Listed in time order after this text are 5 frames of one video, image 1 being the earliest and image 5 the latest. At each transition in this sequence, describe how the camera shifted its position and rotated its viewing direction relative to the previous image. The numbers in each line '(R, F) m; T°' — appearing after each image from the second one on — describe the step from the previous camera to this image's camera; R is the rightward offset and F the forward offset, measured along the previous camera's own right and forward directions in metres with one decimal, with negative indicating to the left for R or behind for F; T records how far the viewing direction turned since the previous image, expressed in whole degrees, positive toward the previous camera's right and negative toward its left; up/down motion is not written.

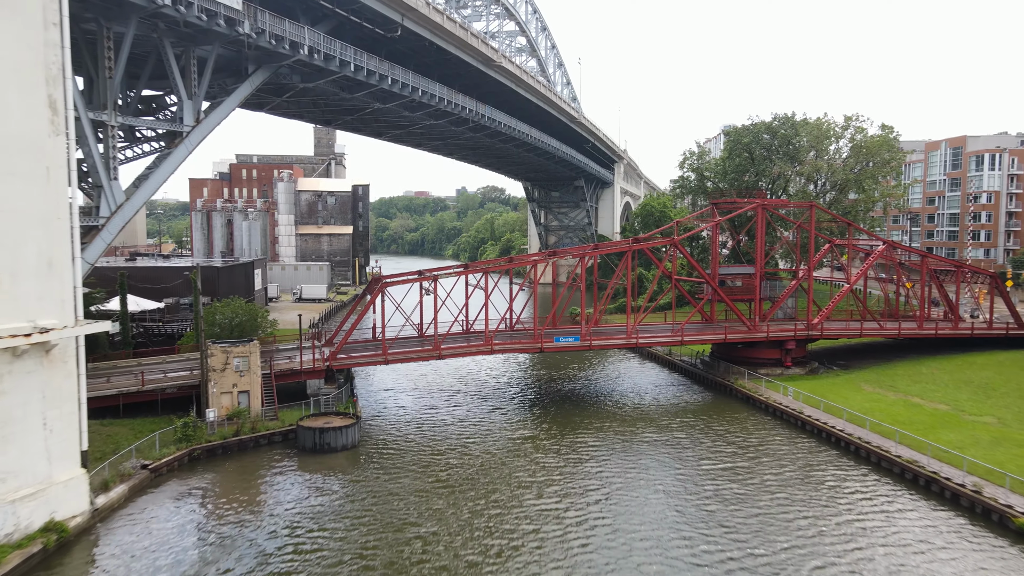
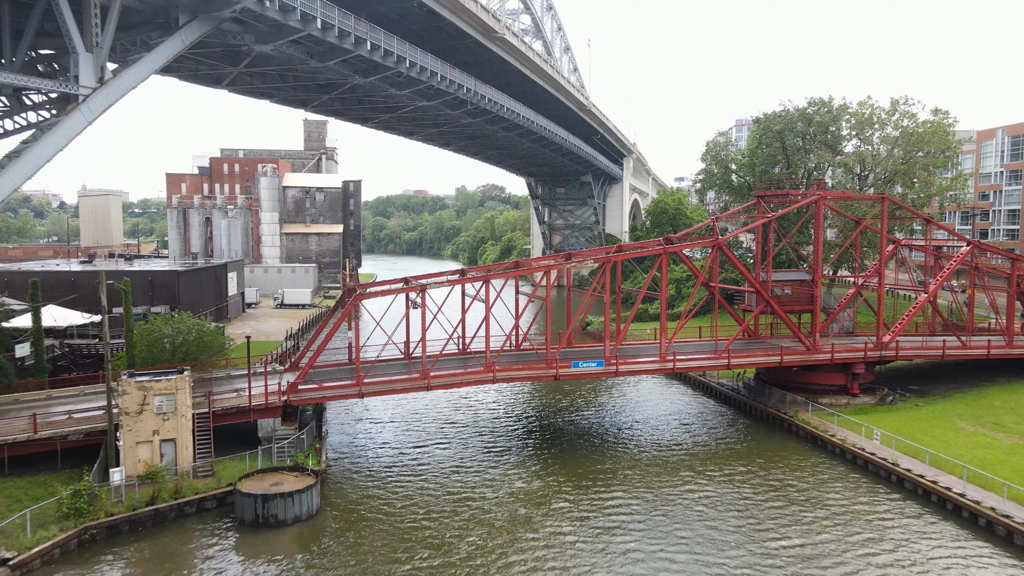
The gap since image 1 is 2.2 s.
(-0.2, +5.5) m; 0°
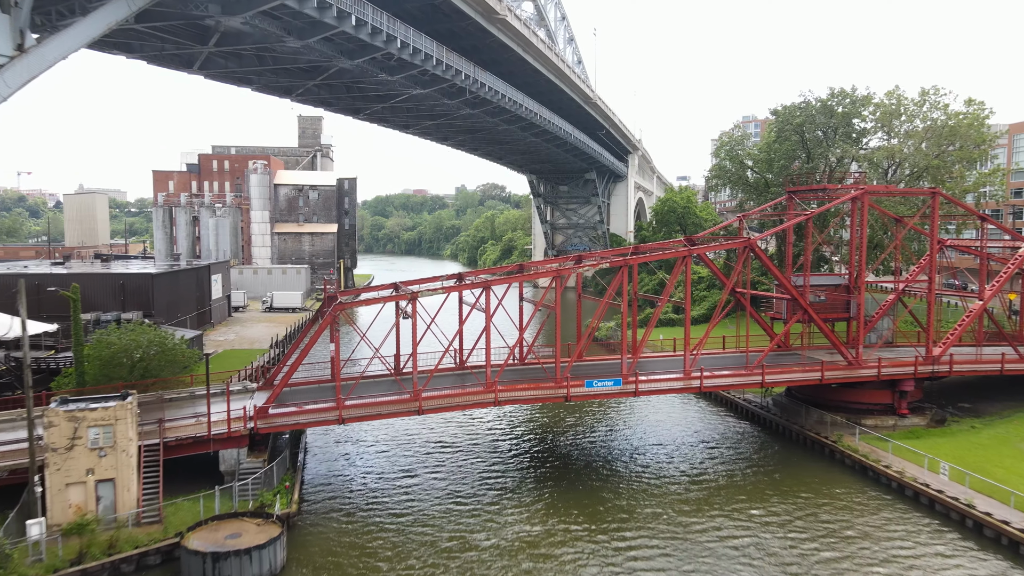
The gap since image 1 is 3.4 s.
(-0.1, +2.8) m; 0°
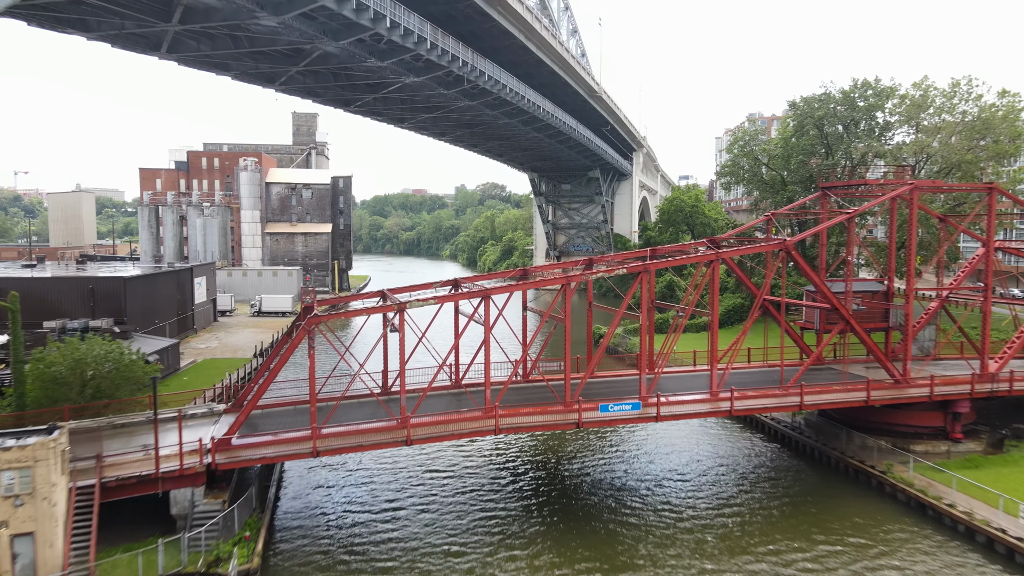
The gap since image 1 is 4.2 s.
(-0.1, +2.5) m; 0°
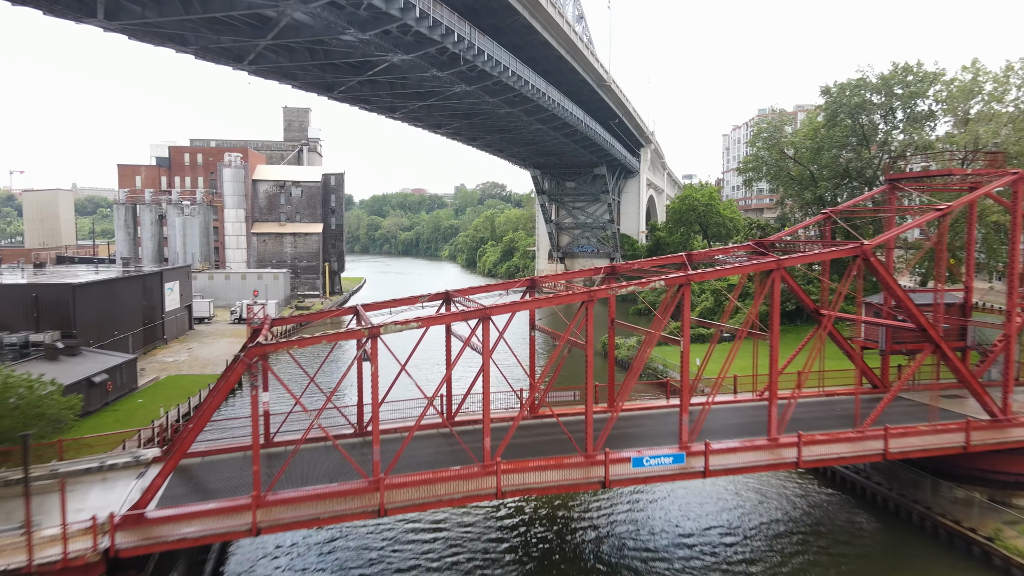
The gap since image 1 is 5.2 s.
(-0.1, +3.8) m; 0°
